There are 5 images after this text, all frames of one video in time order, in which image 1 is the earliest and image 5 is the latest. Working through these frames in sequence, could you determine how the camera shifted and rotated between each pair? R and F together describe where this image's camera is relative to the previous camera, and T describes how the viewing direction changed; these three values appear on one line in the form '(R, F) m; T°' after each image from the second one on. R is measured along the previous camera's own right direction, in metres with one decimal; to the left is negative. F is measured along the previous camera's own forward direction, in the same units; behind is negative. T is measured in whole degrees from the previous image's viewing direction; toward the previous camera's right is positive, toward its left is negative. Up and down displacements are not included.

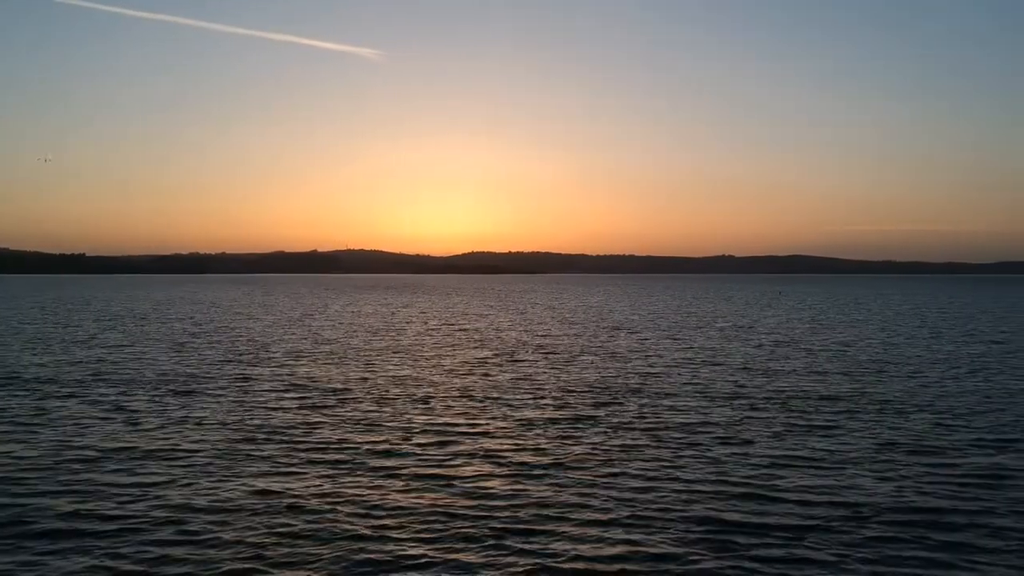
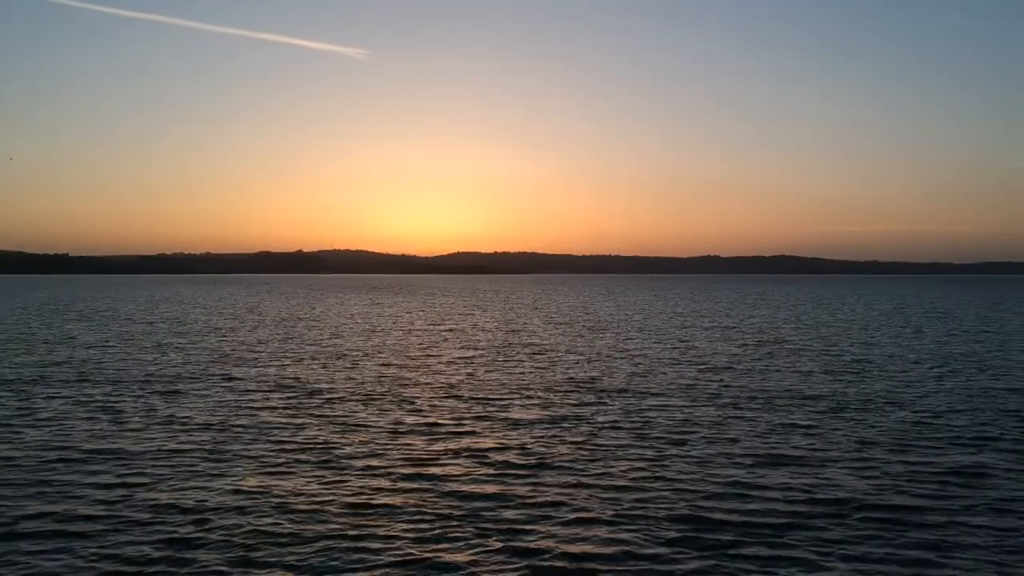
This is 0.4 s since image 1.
(-2.0, 0.0) m; -1°
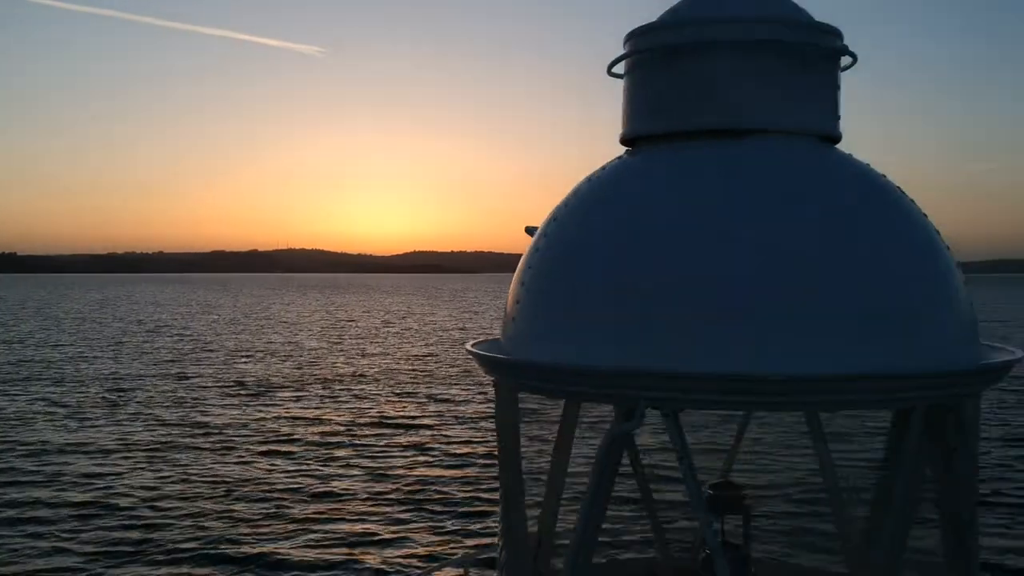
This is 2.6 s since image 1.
(+0.3, -1.4) m; +3°
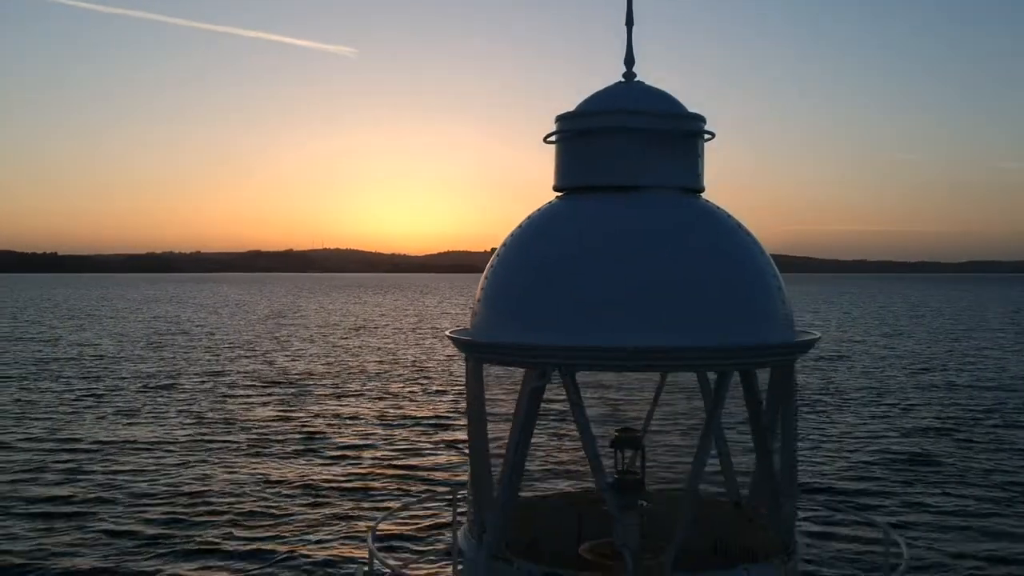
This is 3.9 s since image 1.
(+0.2, -0.8) m; -2°
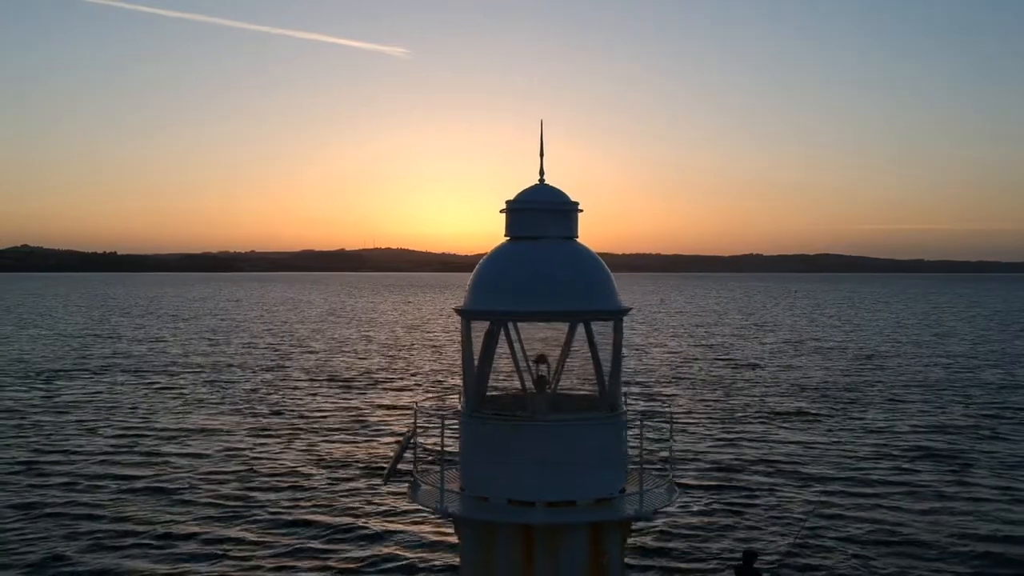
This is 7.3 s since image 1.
(+0.4, -2.5) m; -3°
